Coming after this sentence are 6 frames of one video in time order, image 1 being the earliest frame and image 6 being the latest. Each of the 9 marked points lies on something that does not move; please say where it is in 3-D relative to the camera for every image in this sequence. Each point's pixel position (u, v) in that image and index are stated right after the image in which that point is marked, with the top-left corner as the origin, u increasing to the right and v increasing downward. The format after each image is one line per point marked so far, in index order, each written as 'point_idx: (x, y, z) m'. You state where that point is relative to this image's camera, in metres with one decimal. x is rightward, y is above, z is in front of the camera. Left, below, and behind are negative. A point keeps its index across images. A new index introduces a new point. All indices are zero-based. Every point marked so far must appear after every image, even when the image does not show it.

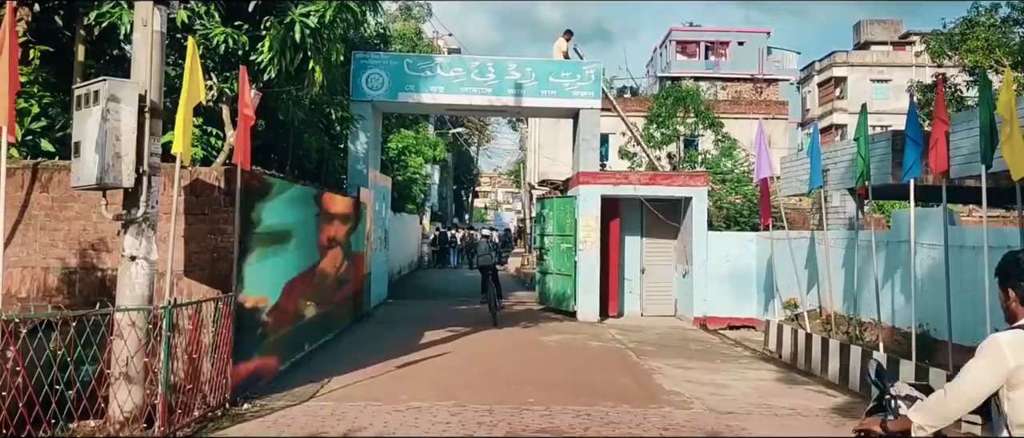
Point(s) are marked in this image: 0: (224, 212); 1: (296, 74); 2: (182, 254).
0: (-2.0, 0.0, +7.3) m
1: (-1.9, +1.3, +9.0) m
2: (-2.4, -0.3, +7.3) m
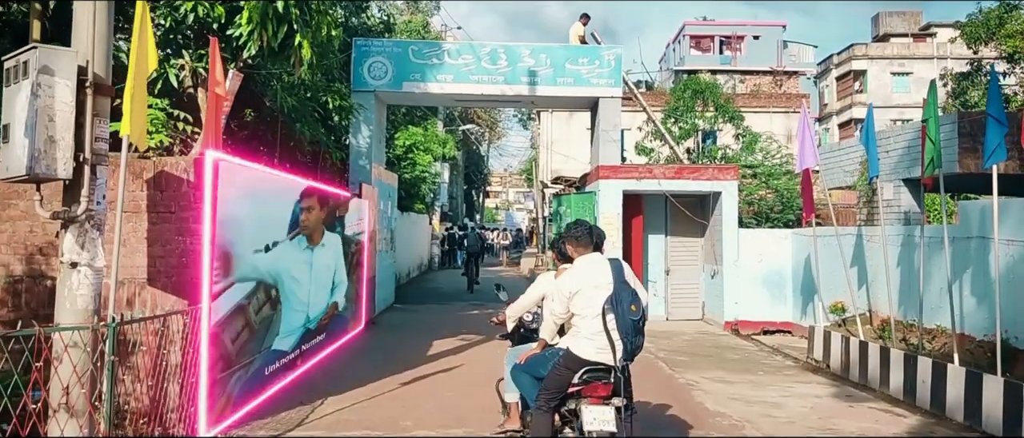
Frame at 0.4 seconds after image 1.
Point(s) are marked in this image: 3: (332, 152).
0: (-1.9, +0.1, +6.2) m
1: (-1.8, +1.3, +8.0) m
2: (-2.2, -0.2, +6.3) m
3: (-2.0, +0.7, +11.1) m
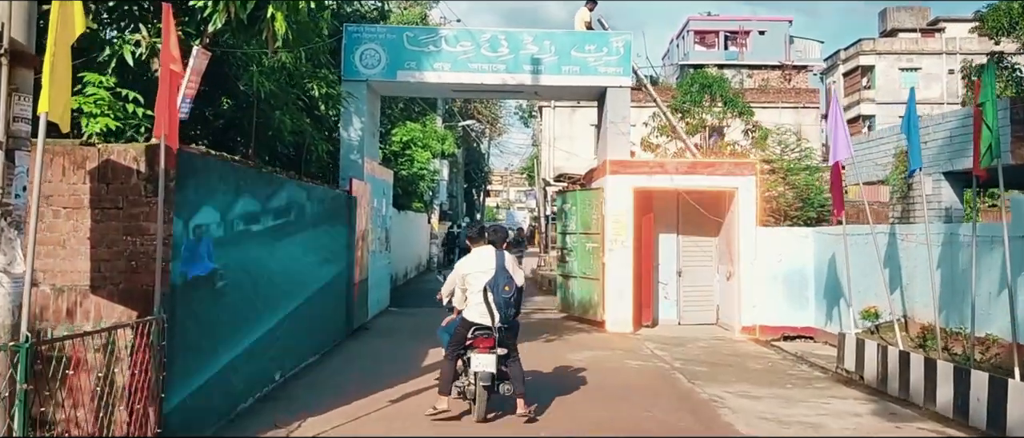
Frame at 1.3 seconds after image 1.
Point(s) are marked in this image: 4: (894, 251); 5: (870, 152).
0: (-1.9, +0.1, +5.3) m
1: (-1.8, +1.3, +7.1) m
2: (-2.2, -0.2, +5.4) m
3: (-1.9, +0.8, +10.2) m
4: (+3.7, -0.3, +10.0) m
5: (+4.9, +0.9, +13.7) m
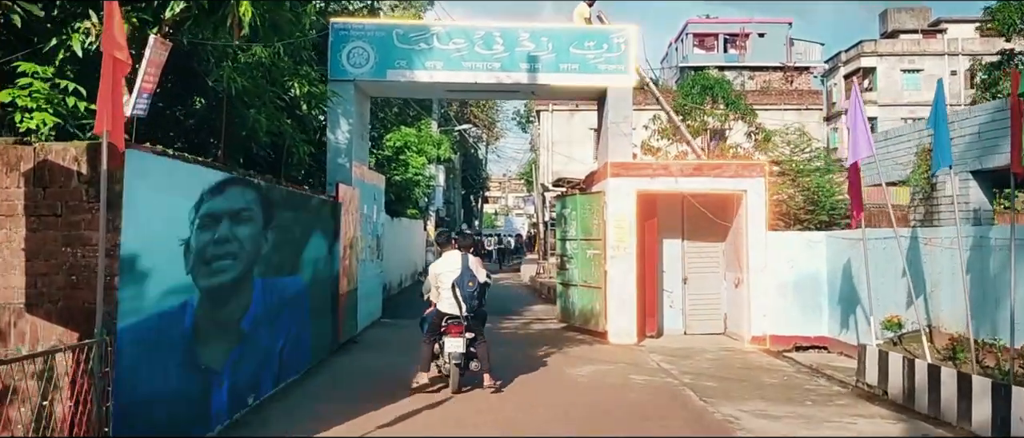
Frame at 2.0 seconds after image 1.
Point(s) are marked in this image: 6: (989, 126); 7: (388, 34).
0: (-1.9, 0.0, +4.7) m
1: (-1.8, +1.3, +6.4) m
2: (-2.3, -0.3, +4.7) m
3: (-2.0, +0.7, +9.5) m
4: (+3.7, -0.3, +9.4) m
5: (+4.8, +0.9, +13.0) m
6: (+5.2, +1.0, +11.2) m
7: (-1.5, +2.2, +12.2) m
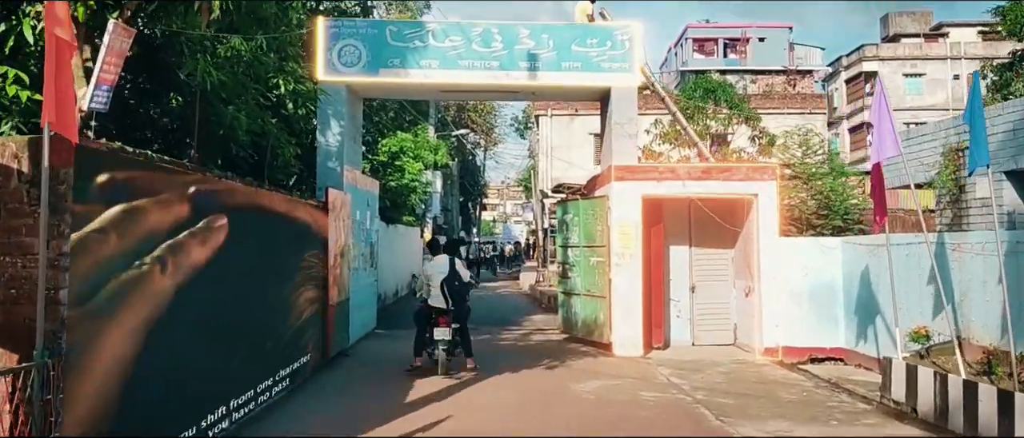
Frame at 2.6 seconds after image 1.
0: (-1.9, 0.0, +4.1) m
1: (-1.8, +1.2, +5.9) m
2: (-2.2, -0.3, +4.1) m
3: (-2.0, +0.6, +9.0) m
4: (+3.7, -0.4, +8.8) m
5: (+4.8, +0.8, +12.5) m
6: (+5.2, +1.0, +10.7) m
7: (-1.5, +2.1, +11.6) m
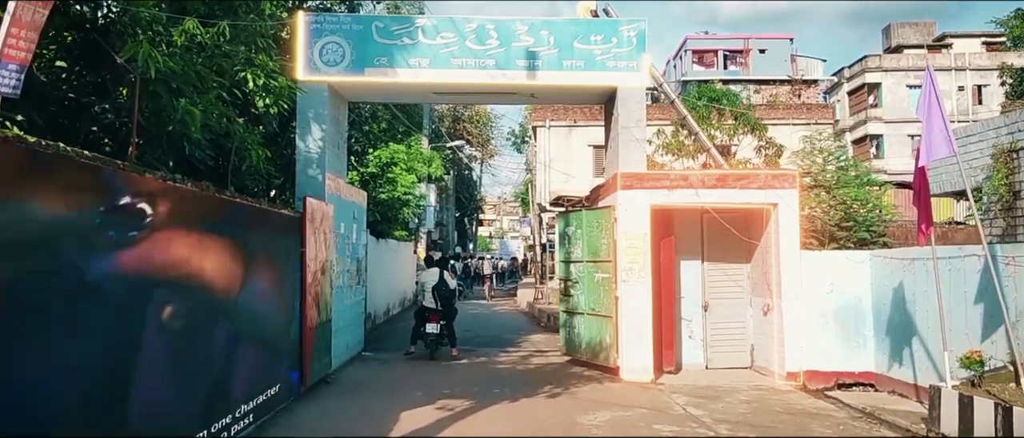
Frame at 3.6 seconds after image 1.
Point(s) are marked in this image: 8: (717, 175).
0: (-1.9, 0.0, +3.1) m
1: (-1.8, +1.2, +4.9) m
2: (-2.2, -0.3, +3.1) m
3: (-2.0, +0.5, +8.0) m
4: (+3.7, -0.5, +7.8) m
5: (+4.8, +0.7, +11.5) m
6: (+5.1, +0.9, +9.7) m
7: (-1.5, +2.0, +10.7) m
8: (+2.1, +0.5, +10.4) m
